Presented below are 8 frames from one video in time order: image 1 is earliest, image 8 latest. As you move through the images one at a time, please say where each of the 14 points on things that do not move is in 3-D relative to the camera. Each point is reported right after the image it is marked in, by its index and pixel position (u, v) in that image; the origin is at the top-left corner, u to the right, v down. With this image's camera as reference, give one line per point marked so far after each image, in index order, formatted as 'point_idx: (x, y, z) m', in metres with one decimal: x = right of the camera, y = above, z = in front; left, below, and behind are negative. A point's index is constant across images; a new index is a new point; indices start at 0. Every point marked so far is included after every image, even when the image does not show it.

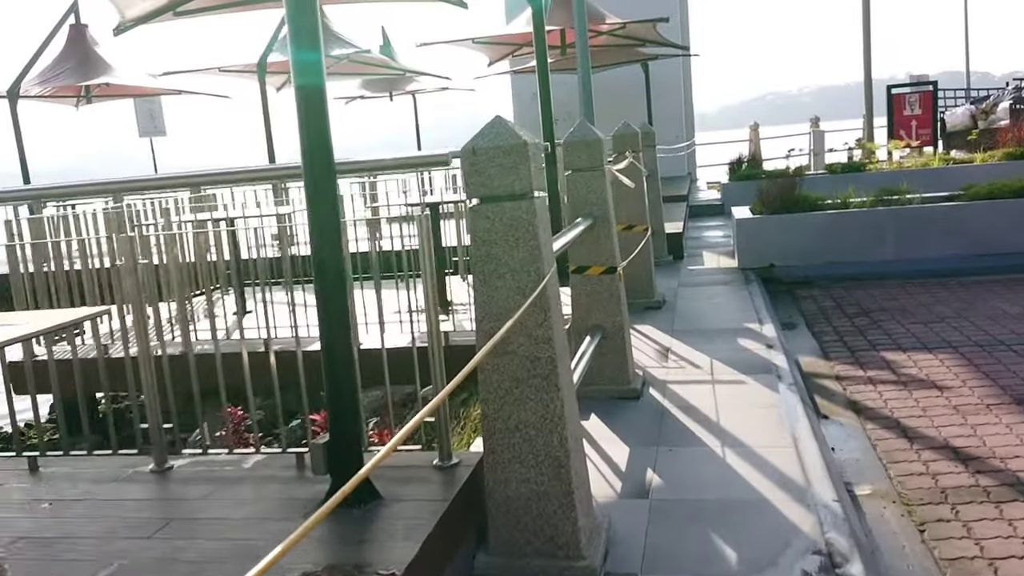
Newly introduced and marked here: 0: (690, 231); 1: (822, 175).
0: (+2.6, +0.8, +13.2) m
1: (+4.9, +1.8, +14.2) m
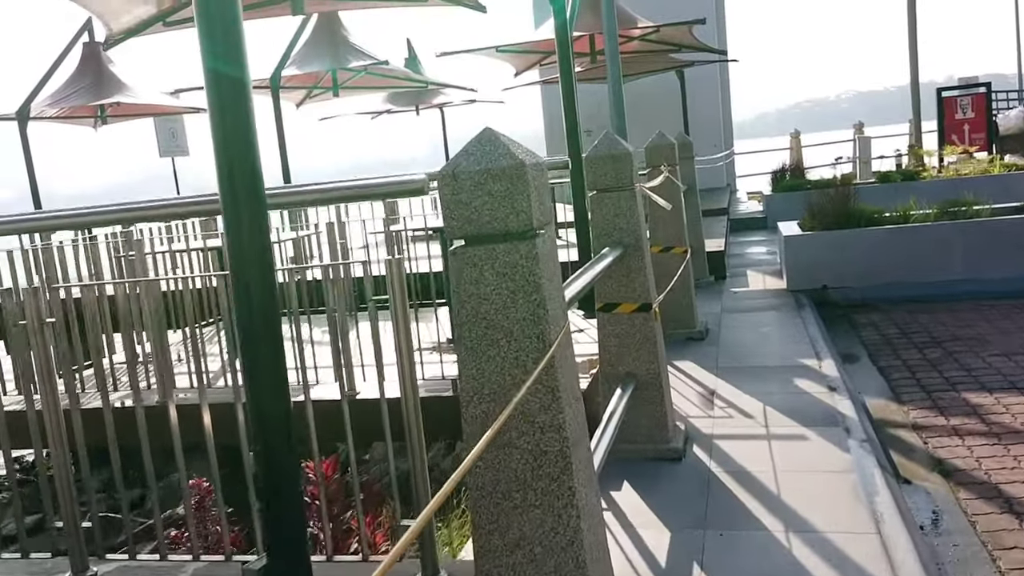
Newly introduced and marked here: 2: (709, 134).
0: (+3.0, +0.5, +12.3) m
1: (+5.3, +1.5, +13.2) m
2: (+4.4, +3.5, +19.9) m
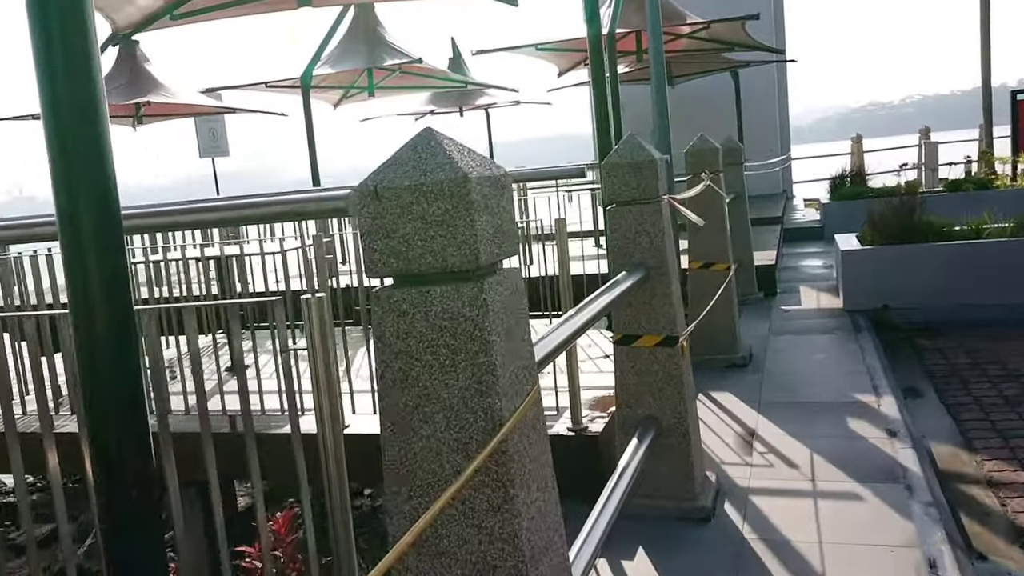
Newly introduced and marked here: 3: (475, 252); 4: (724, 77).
0: (+3.5, +0.3, +11.5) m
1: (+5.9, +1.3, +12.2) m
2: (+5.4, +3.2, +19.0) m
3: (-0.1, +0.1, +1.7) m
4: (+4.6, +4.6, +19.3) m
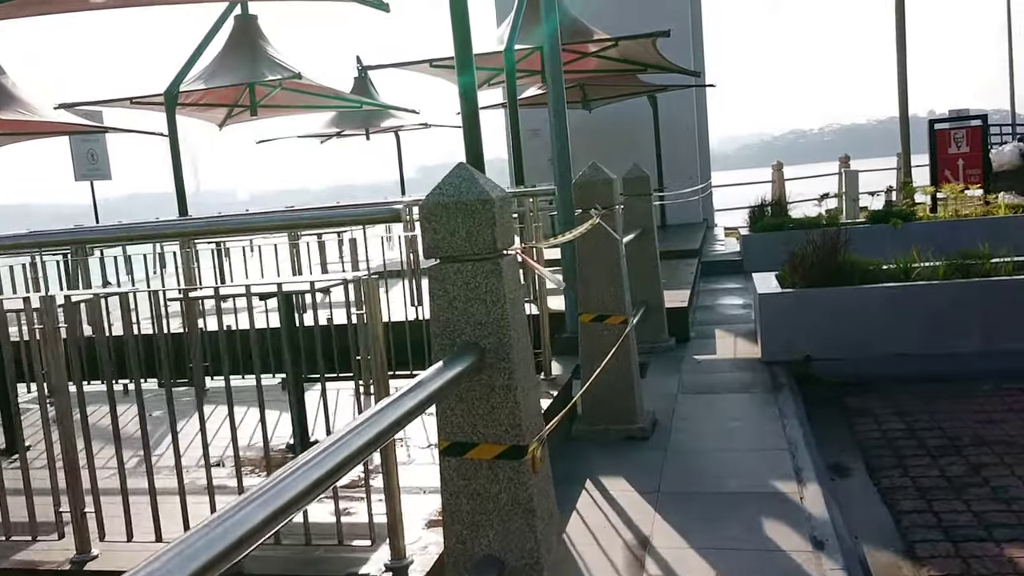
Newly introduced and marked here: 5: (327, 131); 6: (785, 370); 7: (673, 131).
0: (+2.2, -0.1, +10.6) m
1: (+4.5, +0.8, +11.5) m
2: (+3.5, +2.5, +18.3) m
3: (-0.6, -0.2, +0.5) m
4: (+2.7, +3.9, +18.5) m
5: (-3.9, +3.3, +18.9) m
6: (+2.1, -0.6, +7.0) m
7: (+3.3, +3.3, +18.4) m
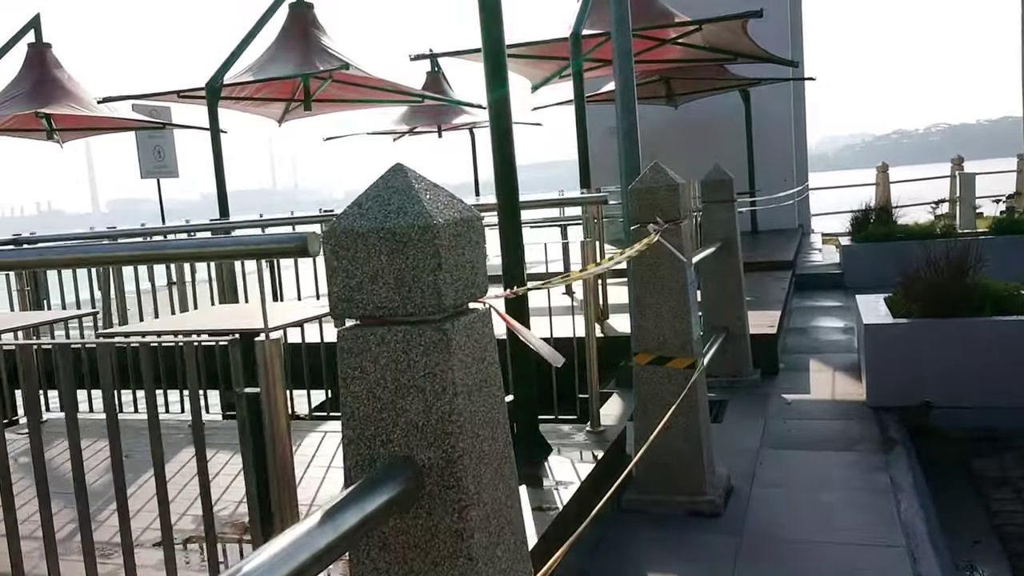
0: (+2.9, -0.3, +9.2) m
1: (+5.3, +0.5, +10.0) m
2: (+5.0, +2.3, +16.8) m
3: (-0.9, -0.3, -0.5) m
4: (+4.2, +3.7, +17.1) m
5: (-2.3, +3.2, +18.1) m
6: (+2.4, -0.8, +5.7) m
7: (+4.8, +3.0, +16.9) m
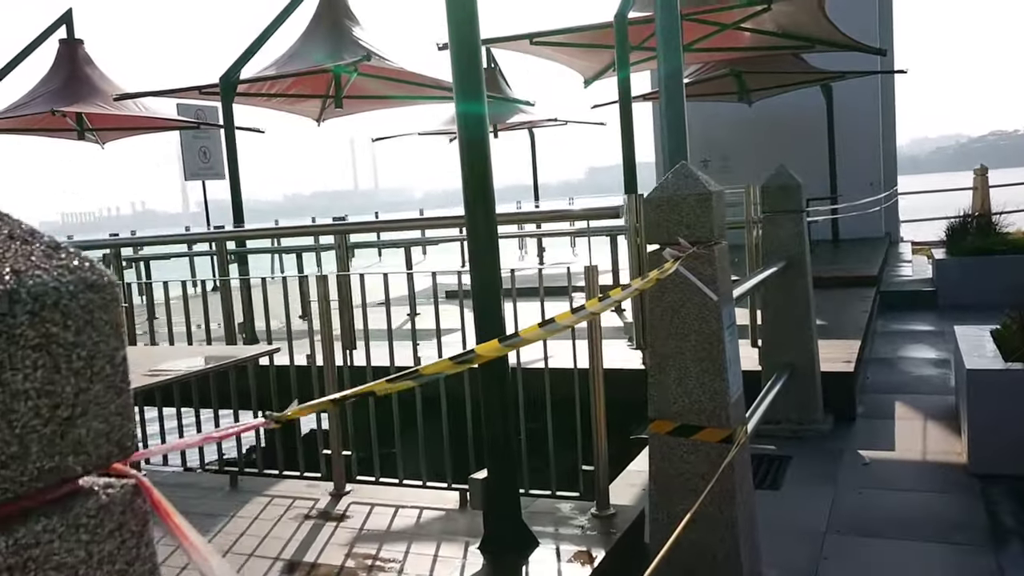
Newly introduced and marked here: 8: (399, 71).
0: (+3.2, -0.5, +7.9) m
1: (+5.7, +0.3, +8.4) m
2: (+6.0, +2.1, +15.3) m
3: (-1.4, -0.4, -1.4) m
4: (+5.3, +3.4, +15.7) m
5: (-1.2, +3.1, +17.2) m
6: (+2.4, -1.0, +4.4) m
7: (+5.8, +2.8, +15.4) m
8: (-1.3, +2.5, +10.3) m
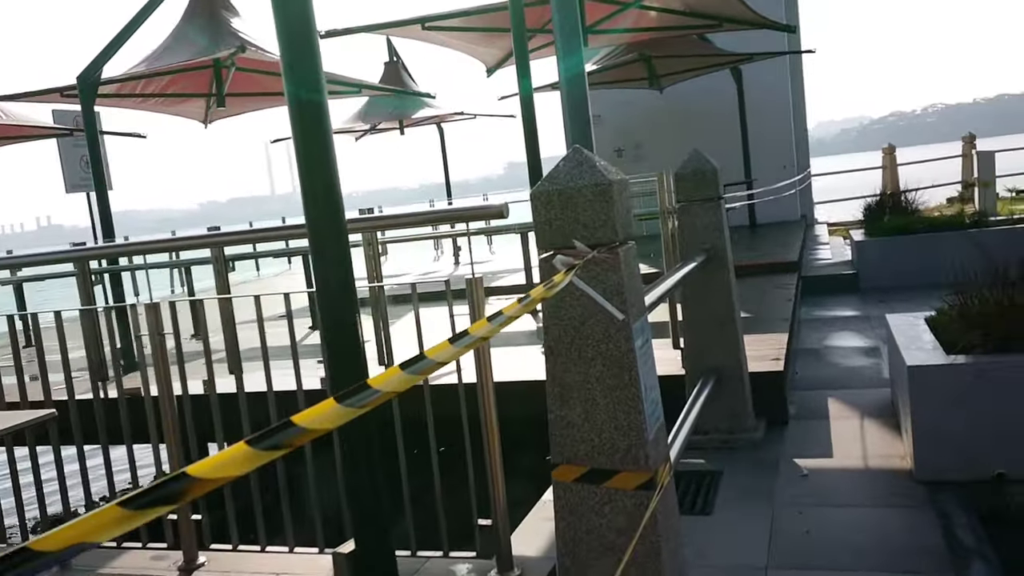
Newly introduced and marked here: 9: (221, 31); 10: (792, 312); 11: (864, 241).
0: (+2.4, -0.4, +7.5) m
1: (+4.8, +0.5, +8.2) m
2: (+4.5, +2.3, +15.1) m
3: (-1.4, -0.6, -2.2) m
4: (+3.6, +3.7, +15.4) m
5: (-2.9, +3.0, +16.4) m
6: (+2.0, -1.0, +4.0) m
7: (+4.3, +3.0, +15.2) m
8: (-2.4, +2.4, +9.5) m
9: (-3.0, +2.6, +9.1) m
10: (+2.3, -0.2, +7.4) m
11: (+3.8, +0.5, +9.7) m
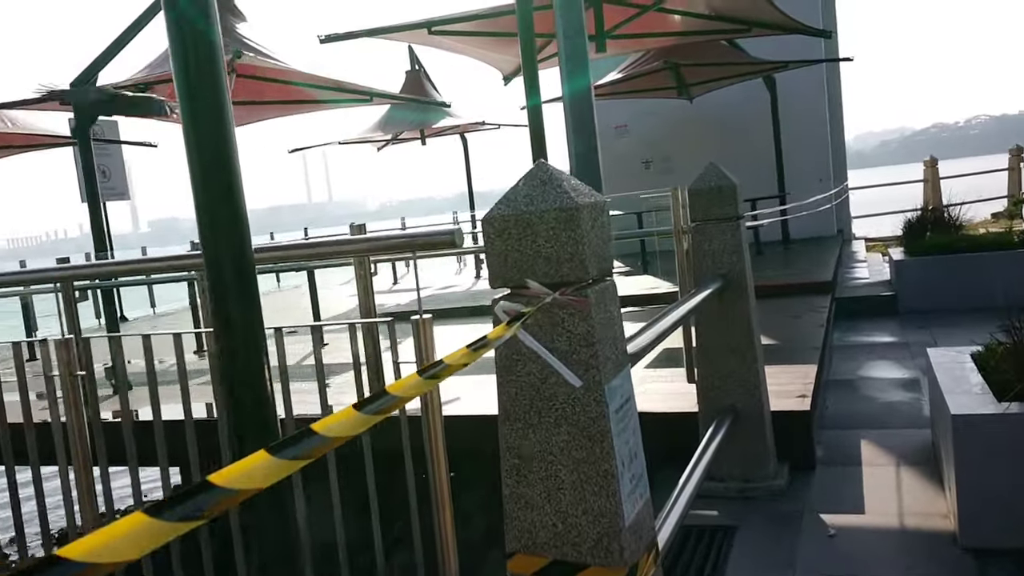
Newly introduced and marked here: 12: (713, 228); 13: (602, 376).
0: (+2.5, -0.6, +7.0) m
1: (+4.9, +0.3, +7.6) m
2: (+4.9, +2.0, +14.5) m
3: (-1.7, -0.6, -2.6) m
4: (+4.1, +3.4, +14.8) m
5: (-2.4, +2.7, +16.0) m
6: (+1.9, -1.1, +3.4) m
7: (+4.6, +2.7, +14.6) m
8: (-2.2, +2.2, +9.1) m
9: (-2.8, +2.4, +8.8) m
10: (+2.3, -0.4, +6.8) m
11: (+4.0, +0.3, +9.0) m
12: (+0.9, +0.4, +4.3) m
13: (+0.2, -0.2, +2.0) m
